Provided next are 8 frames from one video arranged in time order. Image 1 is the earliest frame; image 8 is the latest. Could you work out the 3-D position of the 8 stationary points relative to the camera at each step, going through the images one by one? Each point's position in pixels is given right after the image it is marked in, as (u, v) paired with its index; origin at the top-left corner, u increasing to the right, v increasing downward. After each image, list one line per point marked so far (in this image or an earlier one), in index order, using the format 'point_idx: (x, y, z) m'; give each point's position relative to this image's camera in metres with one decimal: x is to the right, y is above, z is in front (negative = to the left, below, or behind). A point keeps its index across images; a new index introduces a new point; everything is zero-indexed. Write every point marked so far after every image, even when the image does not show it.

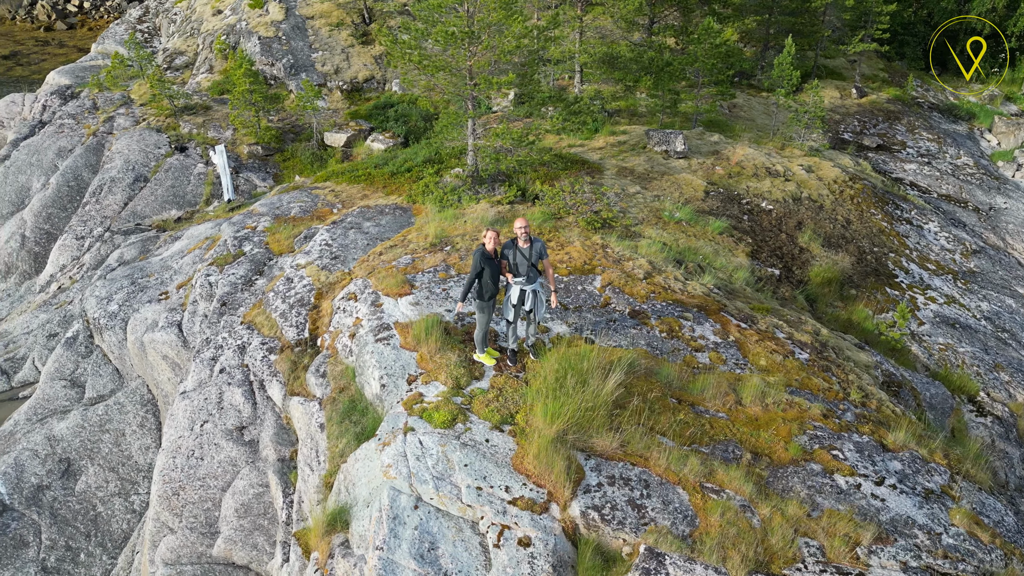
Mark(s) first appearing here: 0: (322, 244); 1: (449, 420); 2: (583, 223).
0: (-4.2, +0.9, +16.3) m
1: (-1.0, -2.0, +11.0) m
2: (+1.6, +1.5, +17.1) m
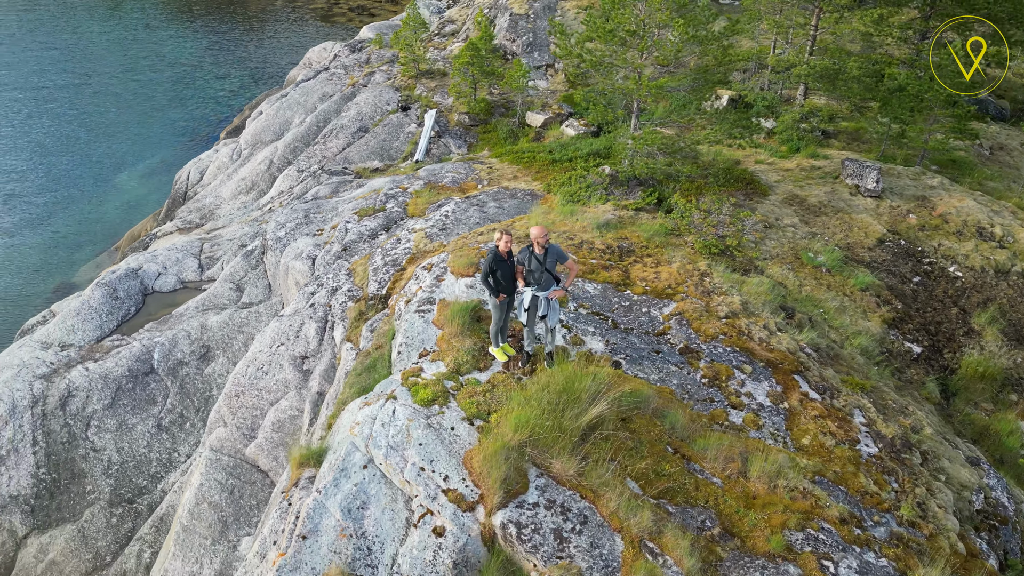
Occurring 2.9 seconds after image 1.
0: (-1.7, +1.7, +17.6) m
1: (-1.3, -1.7, +11.6) m
2: (+4.0, +0.9, +16.1) m
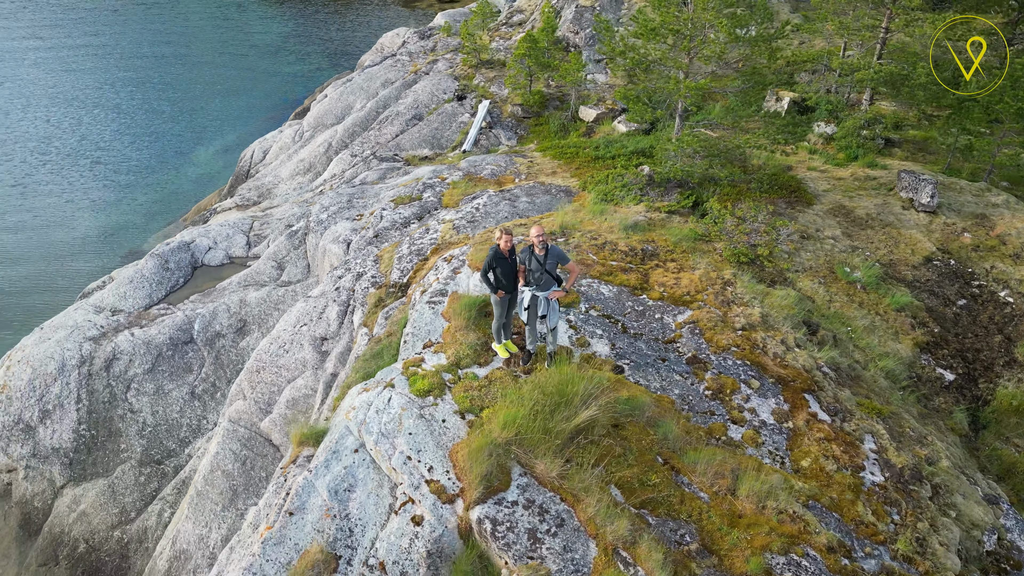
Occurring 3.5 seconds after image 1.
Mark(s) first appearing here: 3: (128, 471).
0: (-1.0, +1.9, +17.7) m
1: (-1.4, -1.6, +11.8) m
2: (+4.5, +0.7, +15.7) m
3: (-8.3, -3.9, +16.0) m
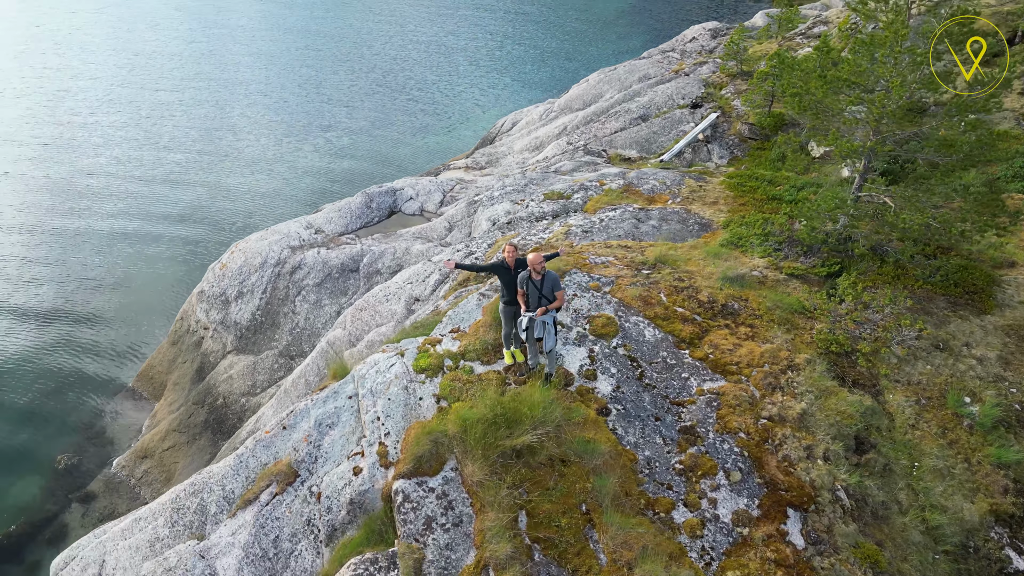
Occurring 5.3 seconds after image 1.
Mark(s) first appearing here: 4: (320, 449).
0: (+2.1, +1.7, +18.1) m
1: (-1.6, -1.4, +13.2) m
2: (+5.8, -0.9, +14.2) m
3: (-6.6, -1.8, +20.0) m
4: (-3.3, -2.8, +12.8) m
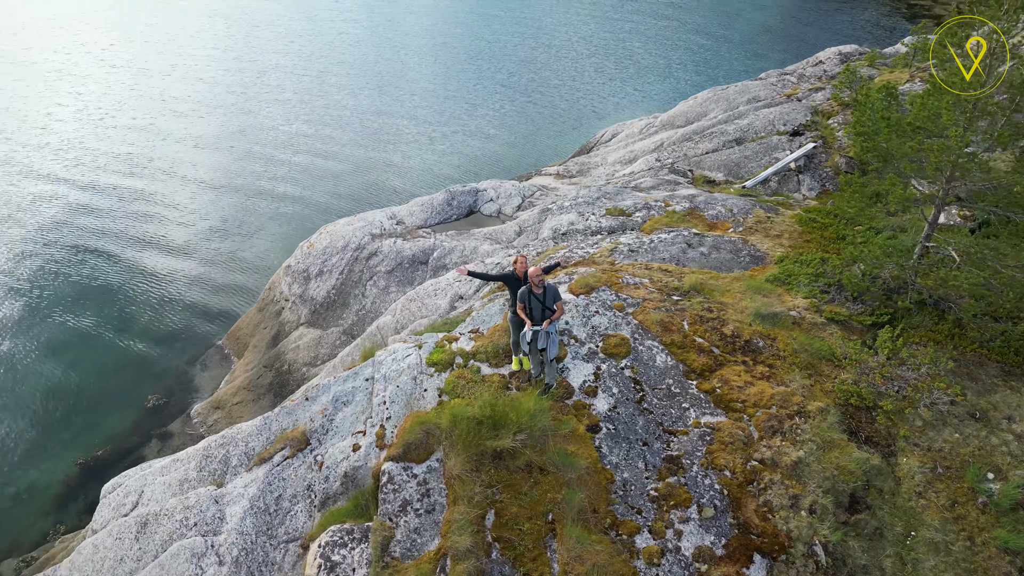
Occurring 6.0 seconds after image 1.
0: (+3.4, +1.1, +18.2) m
1: (-1.5, -1.4, +14.0) m
2: (+6.0, -1.8, +13.7) m
3: (-5.2, -1.3, +21.6) m
4: (-3.4, -2.6, +13.9) m
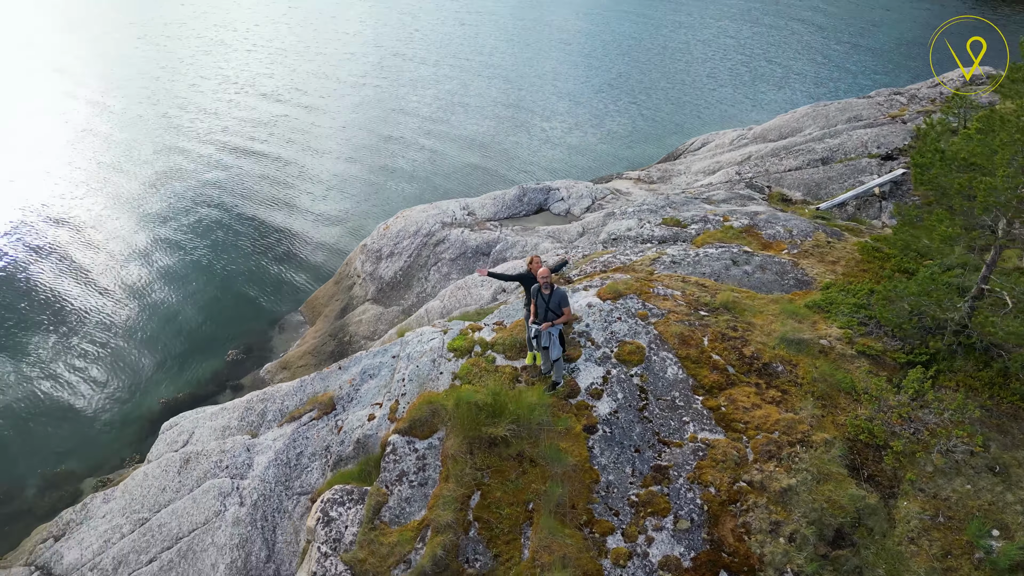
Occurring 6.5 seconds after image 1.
0: (+4.6, +0.8, +18.2) m
1: (-1.1, -1.2, +14.9) m
2: (+6.1, -2.4, +13.4) m
3: (-3.7, -0.7, +22.9) m
4: (-3.2, -2.2, +15.1) m
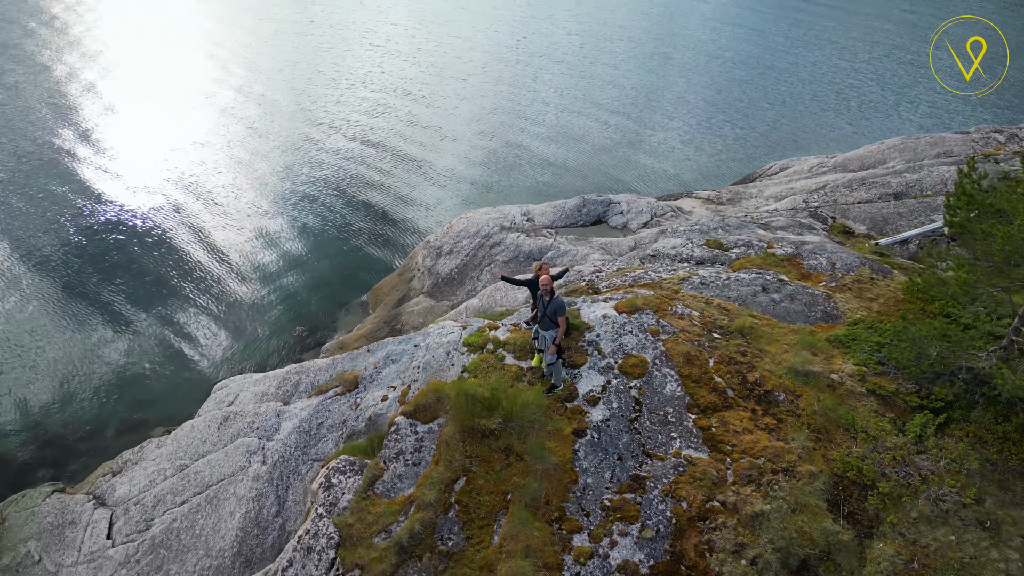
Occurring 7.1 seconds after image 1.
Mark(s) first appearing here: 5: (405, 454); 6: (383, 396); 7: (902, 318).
0: (+5.4, +0.2, +18.4) m
1: (-0.9, -1.2, +15.9) m
2: (+5.9, -3.0, +13.4) m
3: (-2.2, -0.6, +24.1) m
4: (-3.0, -1.9, +16.4) m
5: (-2.1, -3.1, +14.0) m
6: (-2.8, -2.2, +15.6) m
7: (+9.0, -0.8, +17.0) m
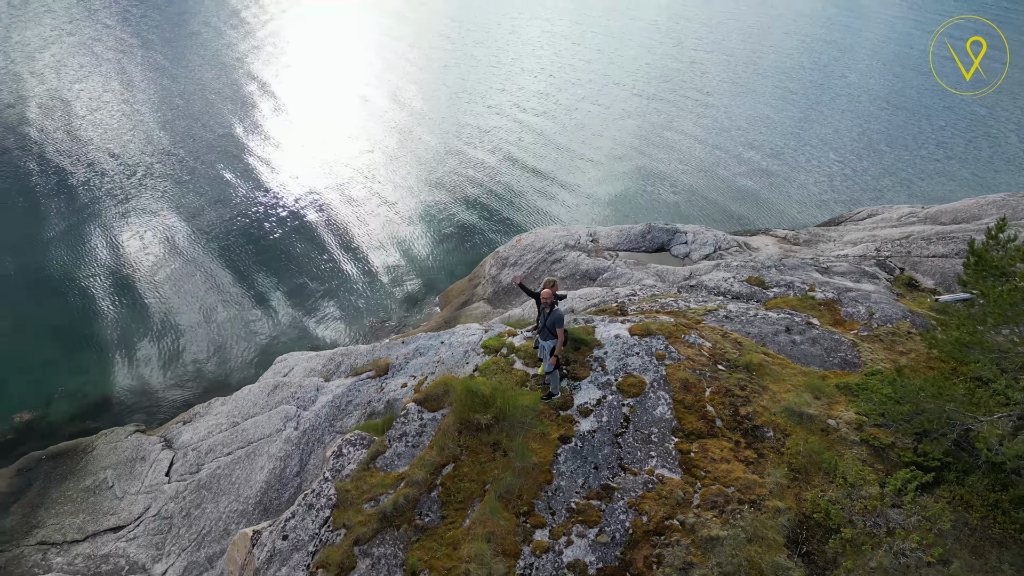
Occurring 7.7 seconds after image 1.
0: (+6.2, -0.7, +18.7) m
1: (-0.6, -1.4, +17.2) m
2: (+5.5, -3.9, +13.7) m
3: (-0.4, -0.9, +25.6) m
4: (-2.6, -1.9, +18.0) m
5: (-2.2, -3.1, +15.6) m
6: (-2.5, -2.2, +17.3) m
7: (+9.4, -2.1, +16.7) m
